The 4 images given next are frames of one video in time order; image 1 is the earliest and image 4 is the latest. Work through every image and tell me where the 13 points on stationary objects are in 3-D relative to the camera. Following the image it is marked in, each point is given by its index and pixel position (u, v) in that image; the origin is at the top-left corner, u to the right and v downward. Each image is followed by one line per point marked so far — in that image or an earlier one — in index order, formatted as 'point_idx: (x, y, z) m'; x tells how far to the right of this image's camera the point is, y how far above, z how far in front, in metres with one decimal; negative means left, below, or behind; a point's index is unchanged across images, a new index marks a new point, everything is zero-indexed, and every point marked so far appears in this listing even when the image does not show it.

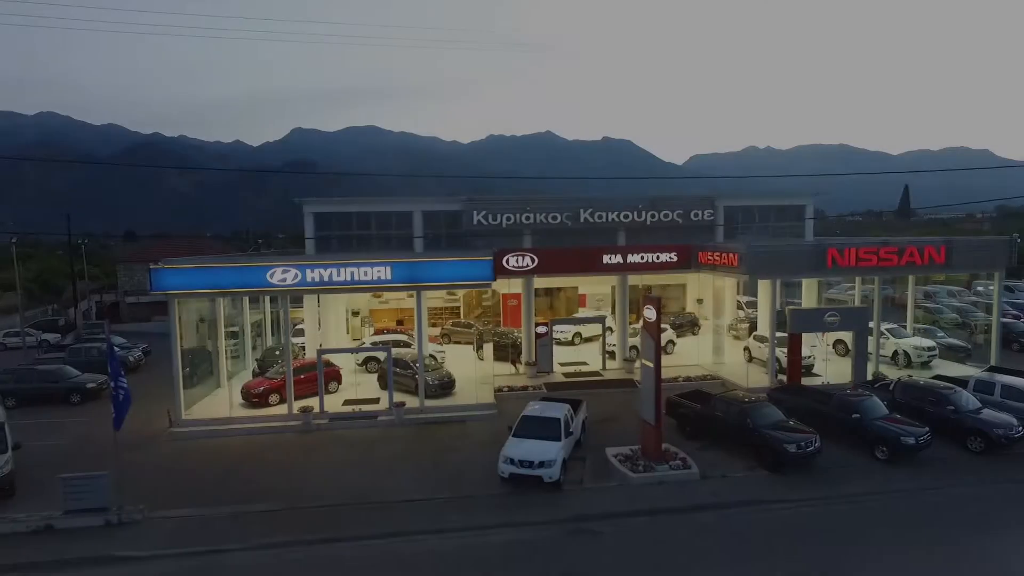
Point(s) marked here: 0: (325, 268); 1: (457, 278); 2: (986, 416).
0: (-5.1, +0.5, +17.3) m
1: (-1.6, +0.3, +17.9) m
2: (+11.2, -3.0, +15.1) m
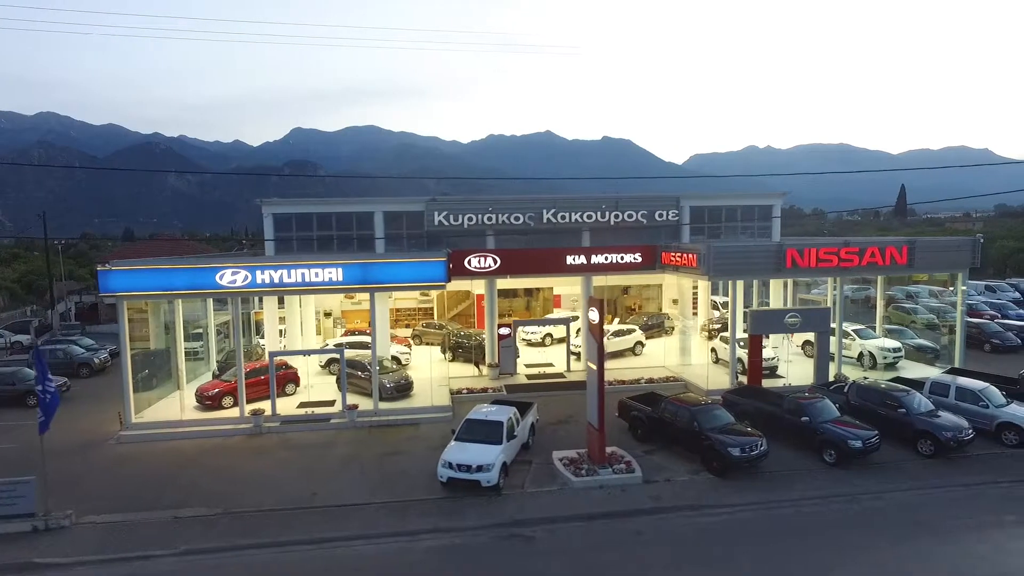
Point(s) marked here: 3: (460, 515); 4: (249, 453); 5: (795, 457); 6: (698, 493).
0: (-6.4, +0.5, +17.1) m
1: (-2.9, +0.2, +17.8) m
2: (+9.9, -3.0, +14.9) m
3: (-1.0, -4.4, +12.5) m
4: (-6.6, -4.1, +16.1) m
5: (+6.6, -4.0, +15.1) m
6: (+3.9, -4.3, +13.3) m
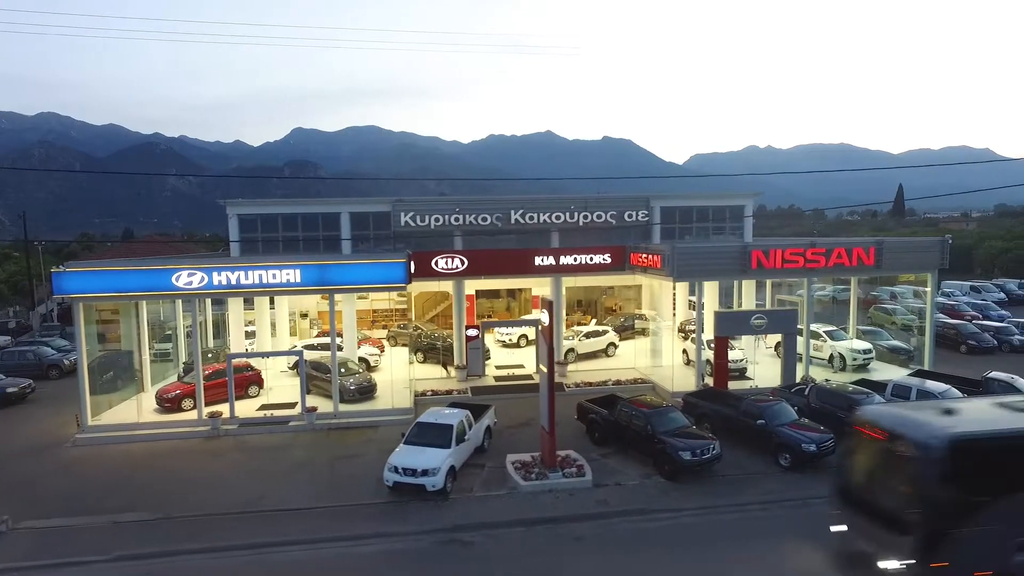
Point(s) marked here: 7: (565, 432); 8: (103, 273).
0: (-7.5, +0.4, +17.0) m
1: (-3.9, +0.2, +17.6) m
2: (+8.8, -3.1, +14.8) m
3: (-2.1, -4.5, +12.4) m
4: (-7.7, -4.2, +16.0) m
5: (+5.6, -4.0, +14.9) m
6: (+2.8, -4.3, +13.1) m
7: (+1.4, -3.7, +16.6) m
8: (-10.7, +0.4, +16.6) m
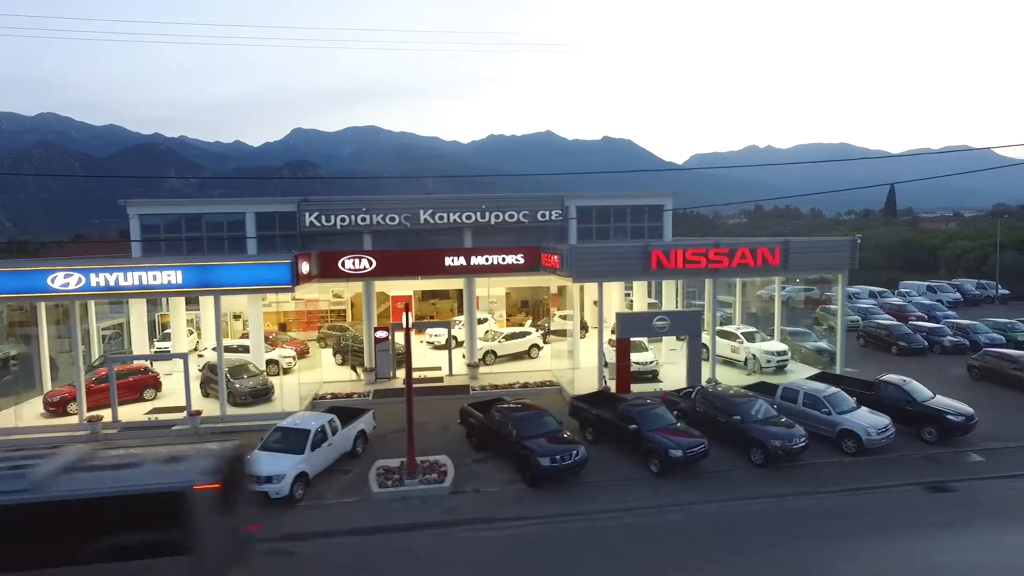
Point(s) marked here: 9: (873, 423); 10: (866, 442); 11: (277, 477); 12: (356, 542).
0: (-10.5, +0.4, +16.7) m
1: (-6.9, +0.2, +17.3) m
2: (+5.8, -3.1, +14.4) m
3: (-5.1, -4.5, +12.0) m
4: (-10.7, -4.2, +15.6) m
5: (+2.6, -4.0, +14.6) m
6: (-0.2, -4.3, +12.8) m
7: (-1.6, -3.8, +16.3) m
8: (-13.6, +0.4, +16.3) m
9: (+8.4, -3.1, +14.8) m
10: (+8.0, -3.5, +14.4) m
11: (-4.6, -3.7, +12.6) m
12: (-2.8, -4.6, +11.5) m
